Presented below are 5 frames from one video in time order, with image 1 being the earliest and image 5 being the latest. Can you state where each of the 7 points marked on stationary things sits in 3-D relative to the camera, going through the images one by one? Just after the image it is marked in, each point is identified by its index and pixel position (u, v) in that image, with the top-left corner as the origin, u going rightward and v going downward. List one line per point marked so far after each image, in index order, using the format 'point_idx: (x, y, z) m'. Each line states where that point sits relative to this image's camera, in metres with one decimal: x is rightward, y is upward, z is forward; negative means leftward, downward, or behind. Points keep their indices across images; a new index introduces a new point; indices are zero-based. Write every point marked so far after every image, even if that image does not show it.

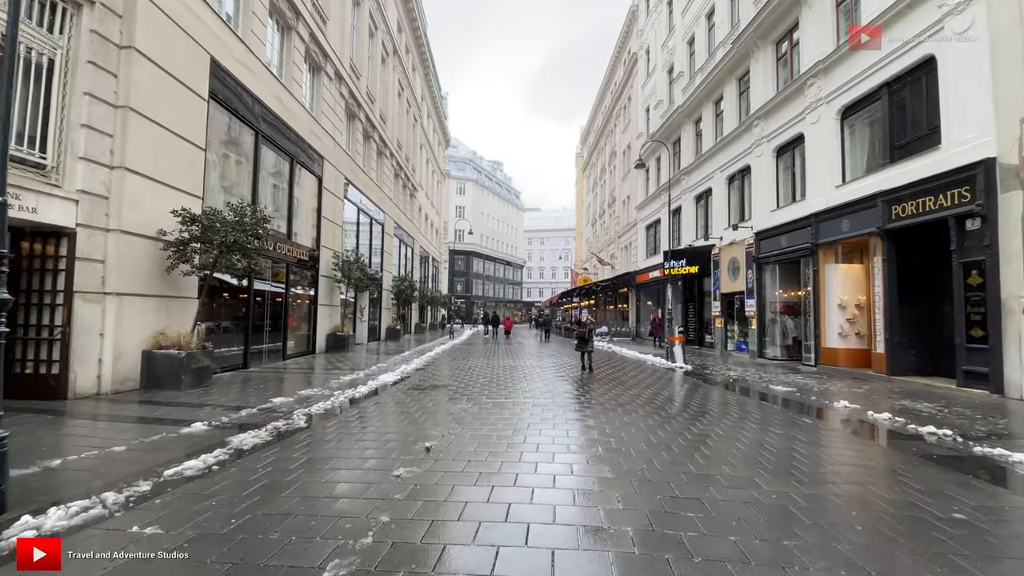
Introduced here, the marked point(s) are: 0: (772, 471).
0: (+2.7, -1.9, +4.8) m
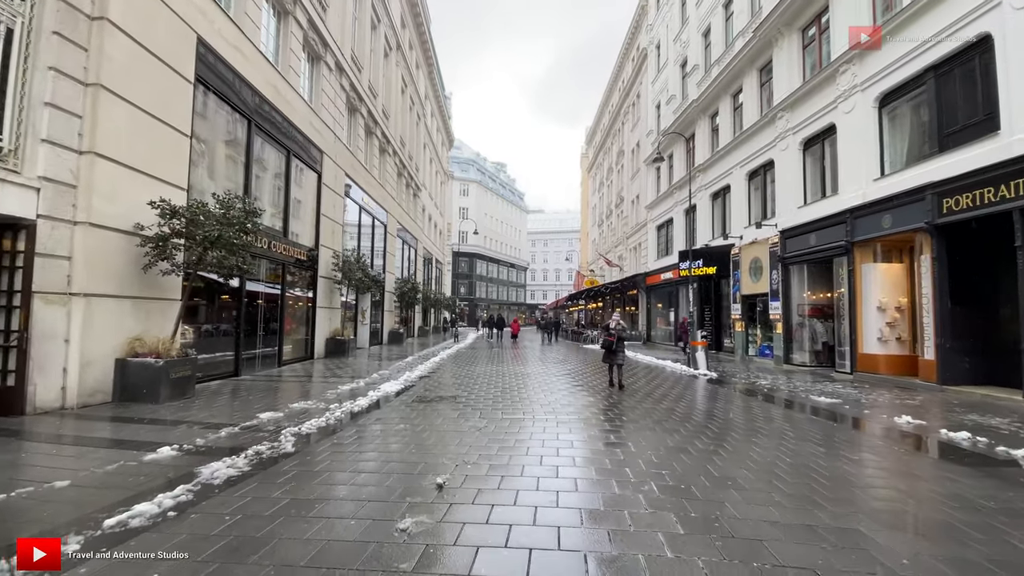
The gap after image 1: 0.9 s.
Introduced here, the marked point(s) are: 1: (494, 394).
0: (+2.9, -1.8, +3.8) m
1: (-0.5, -2.2, +9.7) m
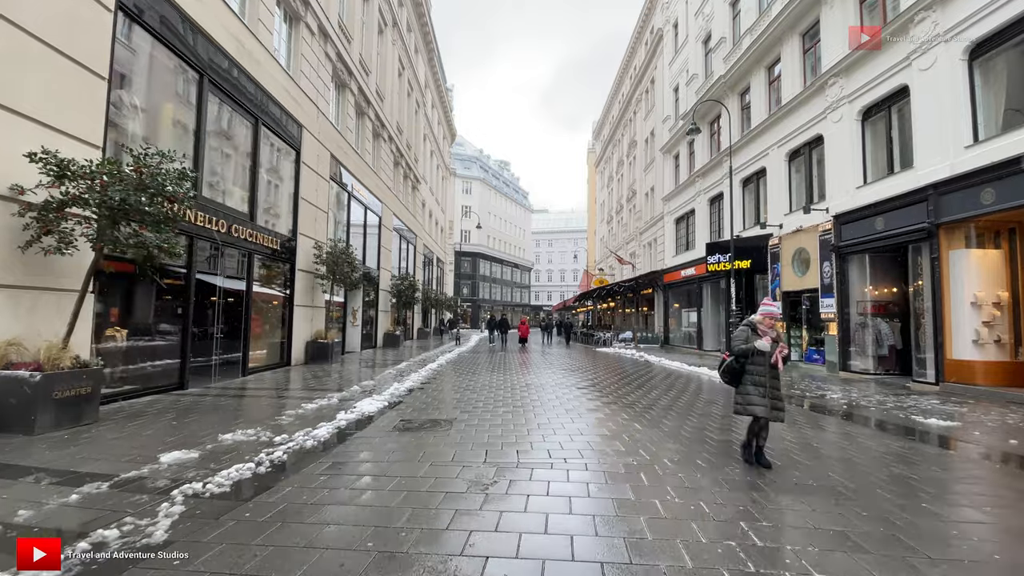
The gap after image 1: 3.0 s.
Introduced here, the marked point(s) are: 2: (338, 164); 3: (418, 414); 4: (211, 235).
0: (+3.1, -1.6, +1.6) m
1: (-0.3, -2.0, +7.5) m
2: (-6.2, +4.4, +16.7) m
3: (-1.4, -1.9, +7.2) m
4: (-6.2, +1.1, +9.7) m
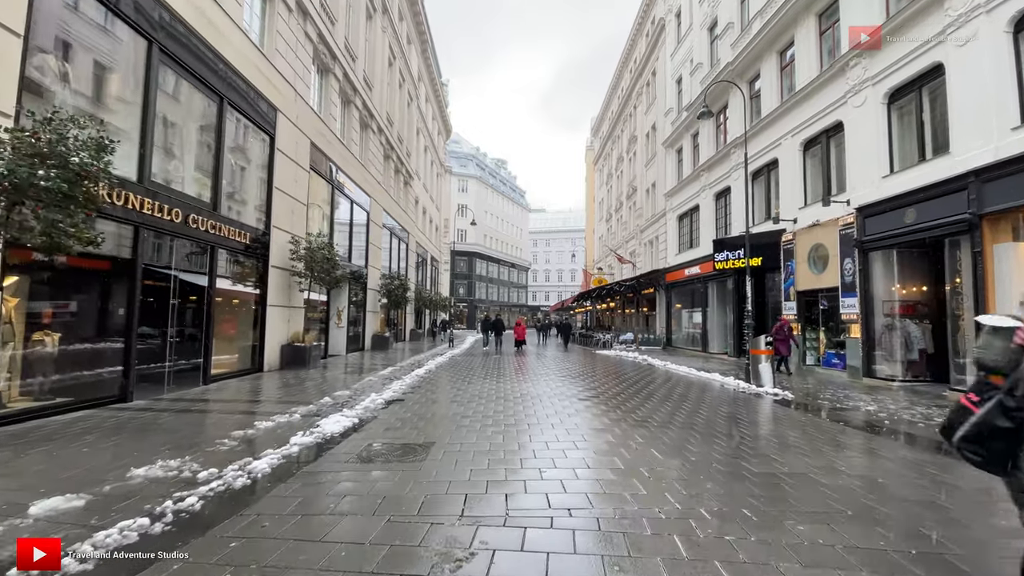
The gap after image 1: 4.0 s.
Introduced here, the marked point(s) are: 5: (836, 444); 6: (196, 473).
0: (+3.0, -1.6, +0.5) m
1: (-0.4, -1.9, +6.4) m
2: (-6.4, +4.5, +15.6) m
3: (-1.5, -1.9, +6.1) m
4: (-6.3, +1.1, +8.5) m
5: (+4.4, -2.2, +6.4) m
6: (-2.9, -1.7, +4.4) m
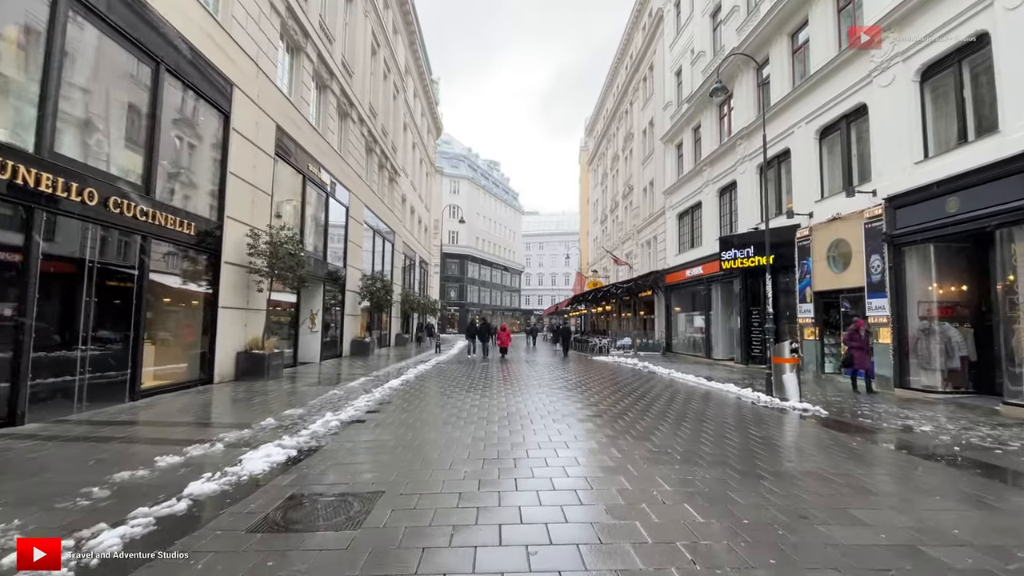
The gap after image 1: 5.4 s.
0: (+2.9, -1.5, -0.9) m
1: (-0.6, -1.9, +4.9) m
2: (-6.7, +4.4, +14.1) m
3: (-1.7, -1.8, +4.6) m
4: (-6.6, +1.2, +7.0) m
5: (+4.2, -2.1, +5.0) m
6: (-3.1, -1.6, +2.9) m
